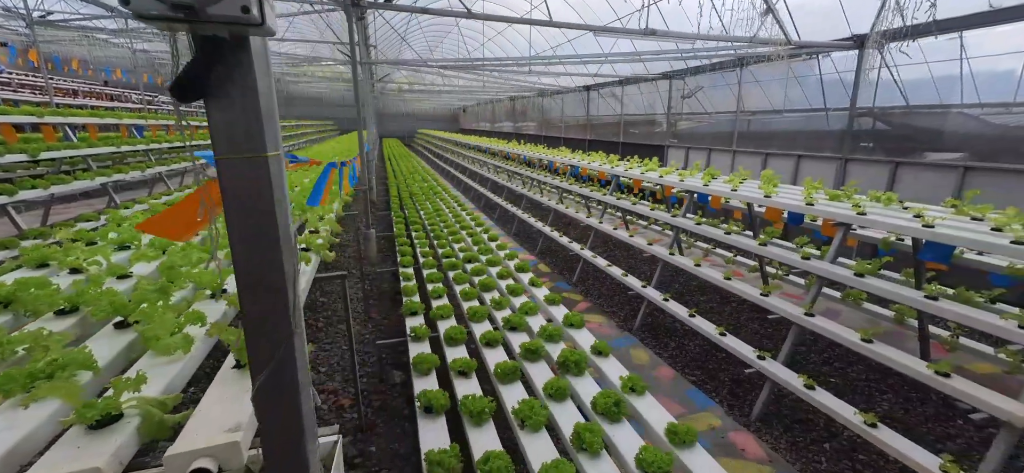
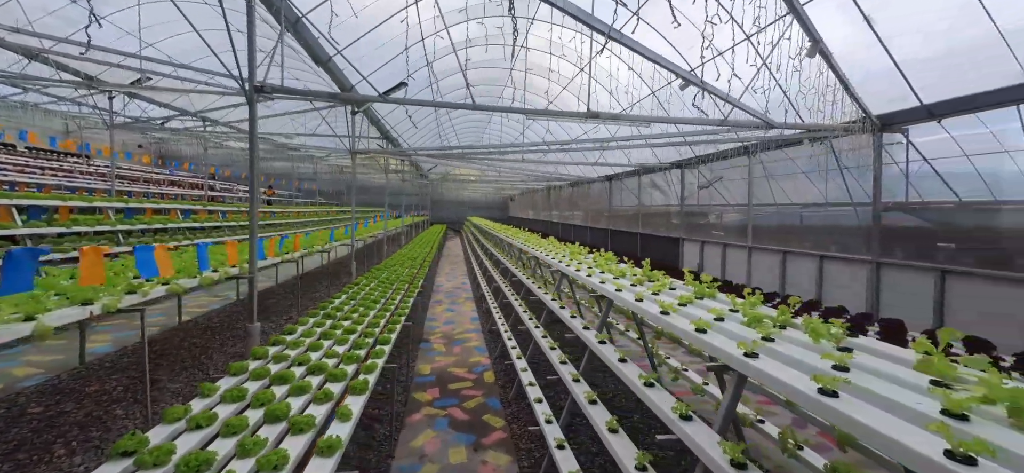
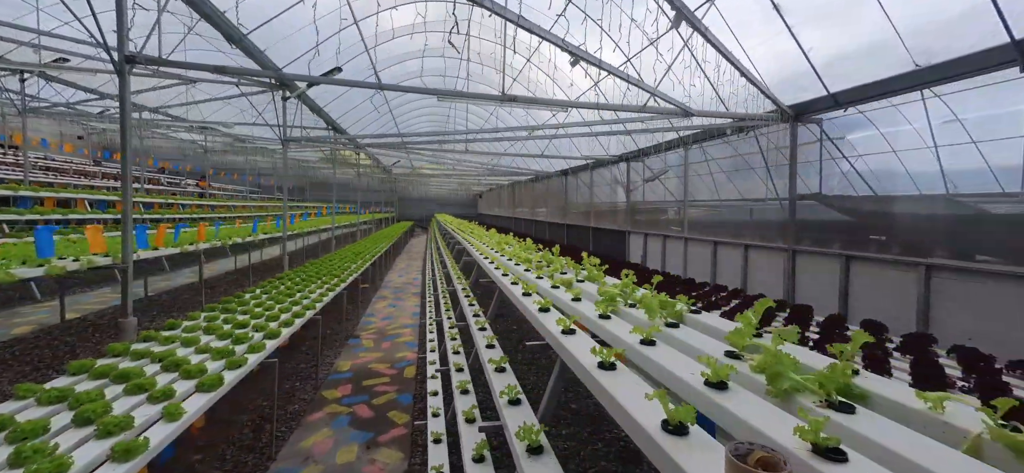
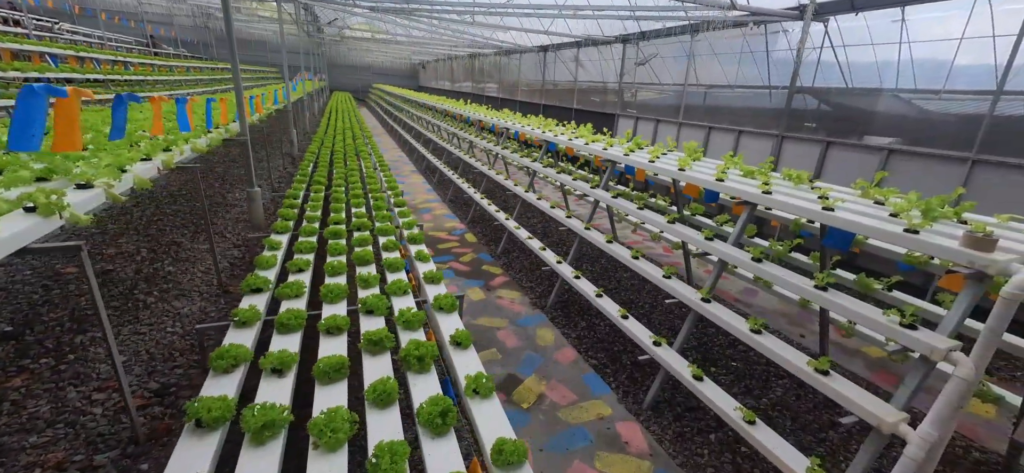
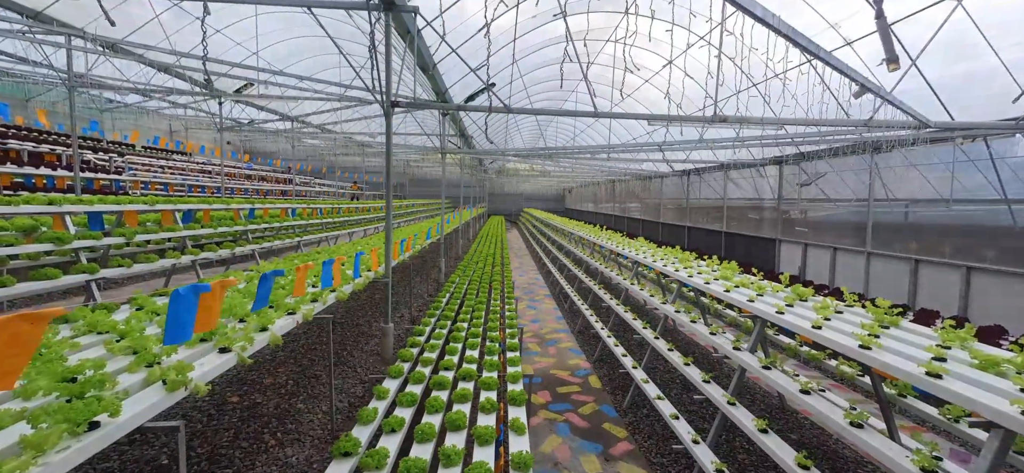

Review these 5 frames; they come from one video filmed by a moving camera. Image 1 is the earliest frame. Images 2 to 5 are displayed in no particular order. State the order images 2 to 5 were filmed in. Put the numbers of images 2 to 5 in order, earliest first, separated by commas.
4, 5, 2, 3
